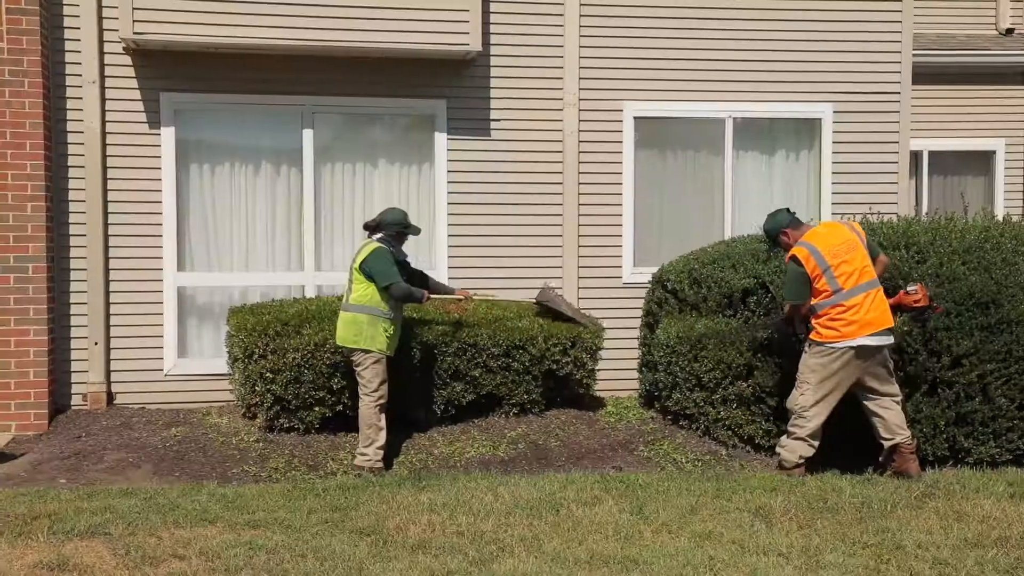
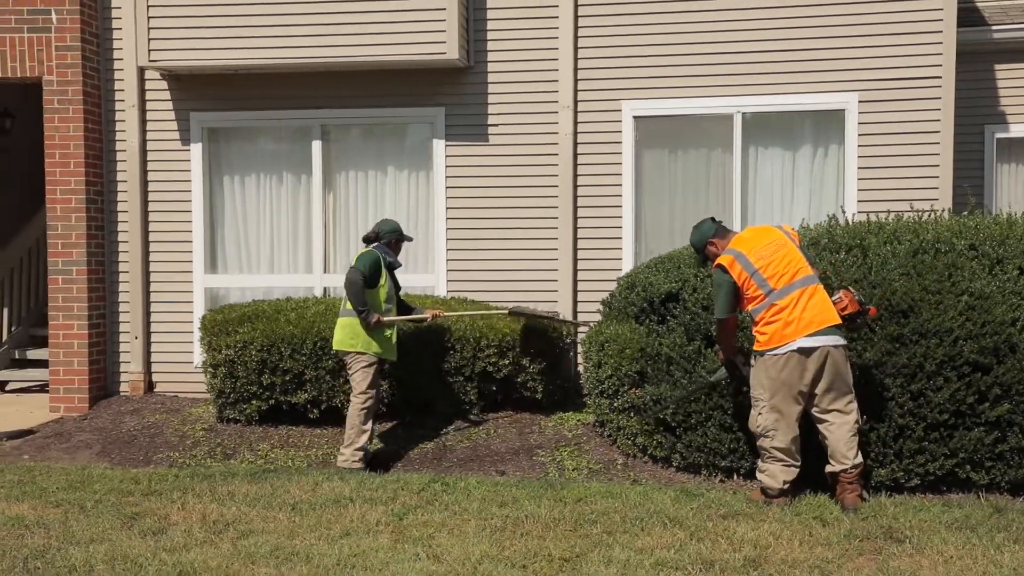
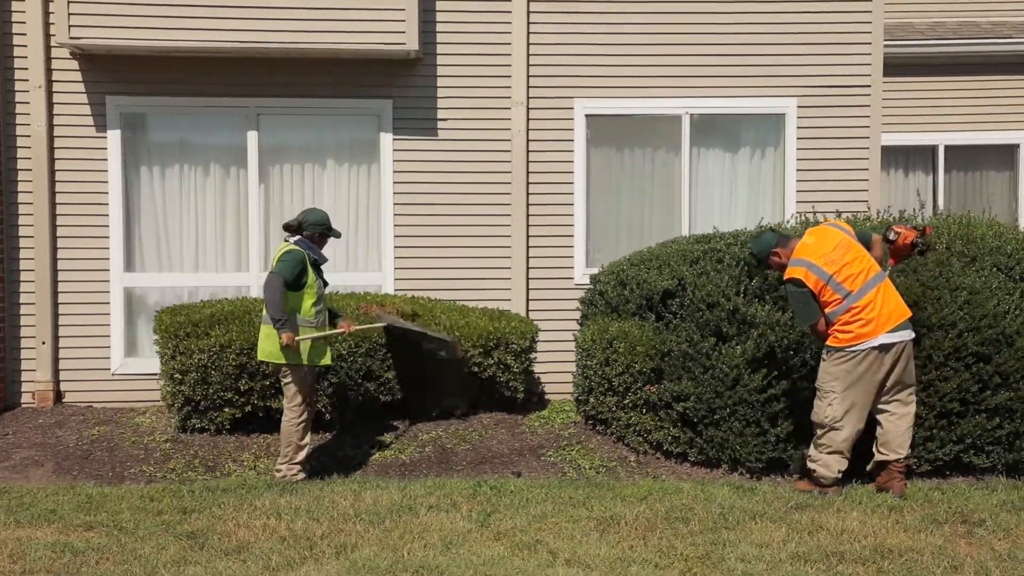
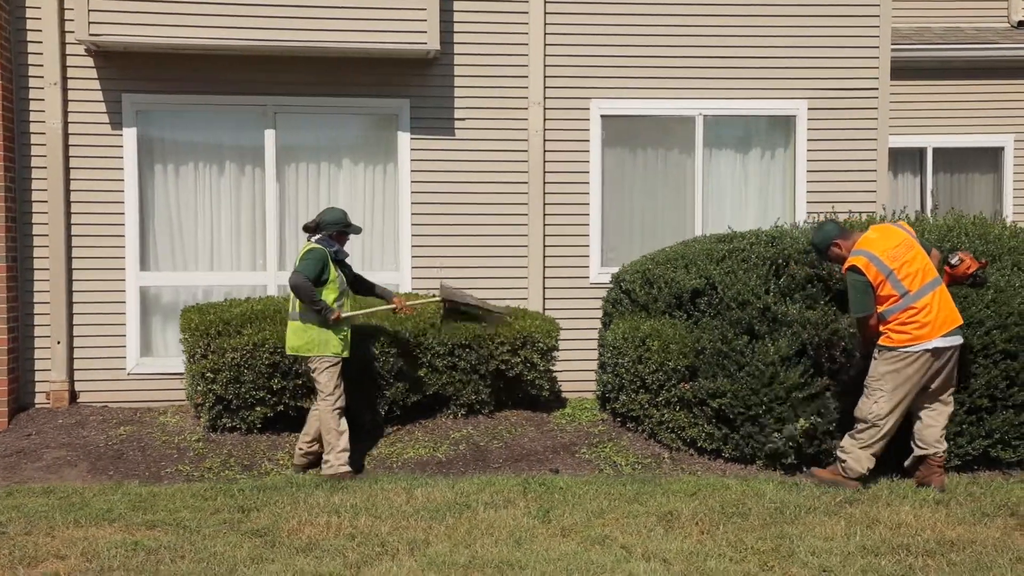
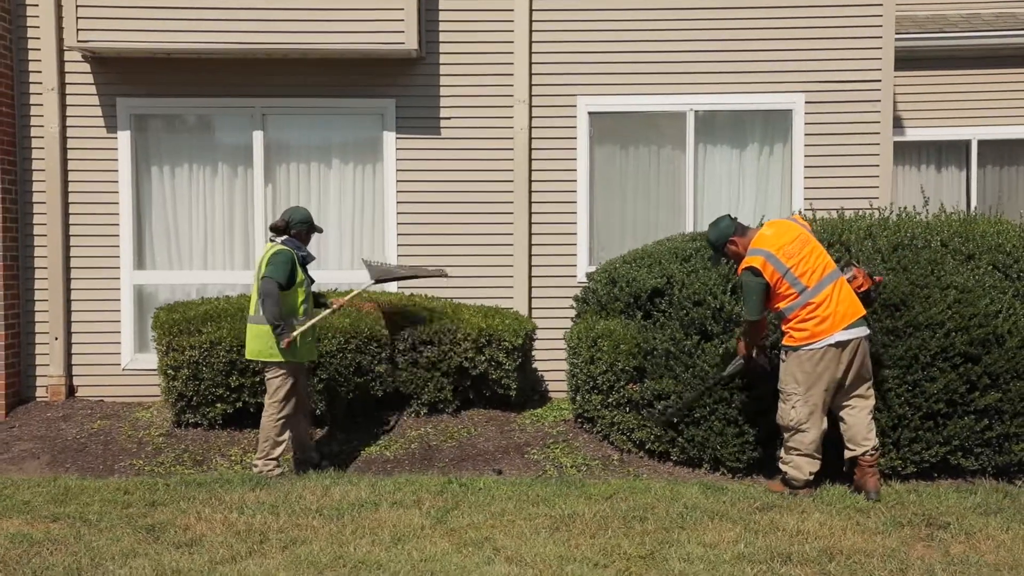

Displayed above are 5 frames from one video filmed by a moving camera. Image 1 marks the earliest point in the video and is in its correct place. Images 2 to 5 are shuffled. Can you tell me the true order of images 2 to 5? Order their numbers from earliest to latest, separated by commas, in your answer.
4, 3, 5, 2
